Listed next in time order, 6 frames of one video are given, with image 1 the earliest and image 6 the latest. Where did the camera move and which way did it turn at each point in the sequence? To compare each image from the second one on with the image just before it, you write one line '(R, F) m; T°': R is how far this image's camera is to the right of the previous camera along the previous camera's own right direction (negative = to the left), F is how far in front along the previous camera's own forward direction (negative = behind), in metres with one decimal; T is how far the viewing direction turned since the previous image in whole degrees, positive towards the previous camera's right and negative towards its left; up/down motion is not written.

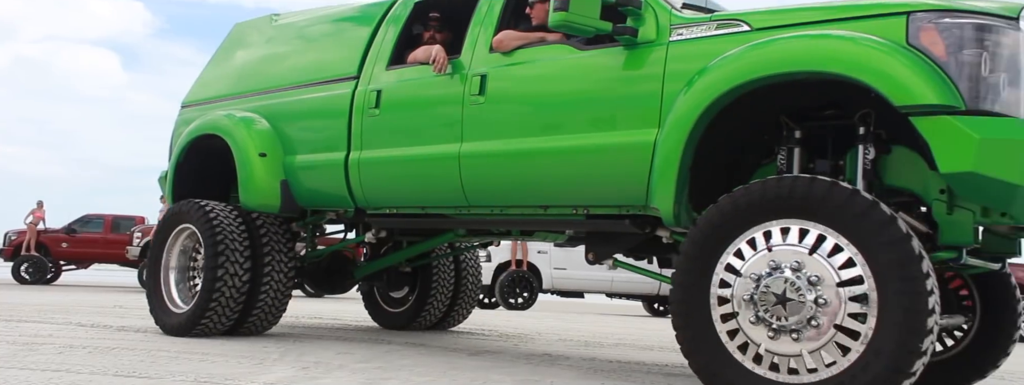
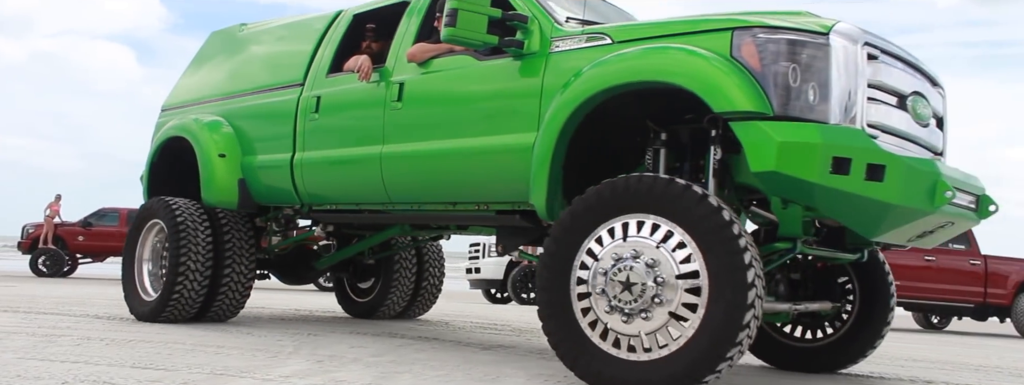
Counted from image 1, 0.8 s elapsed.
(+0.4, -0.2) m; -2°
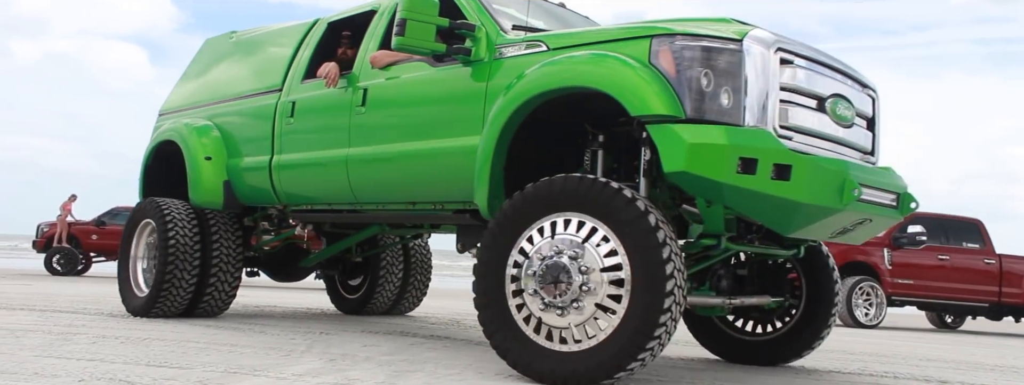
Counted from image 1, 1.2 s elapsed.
(+0.2, -0.1) m; -1°
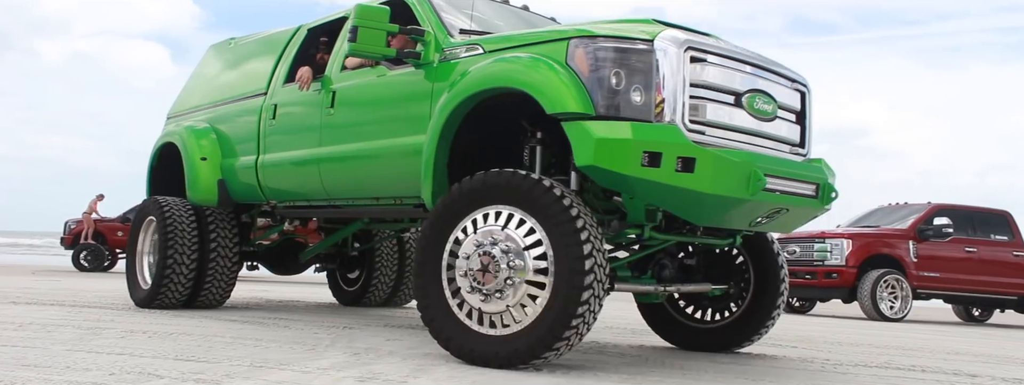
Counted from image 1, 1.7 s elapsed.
(+0.3, -0.1) m; -2°
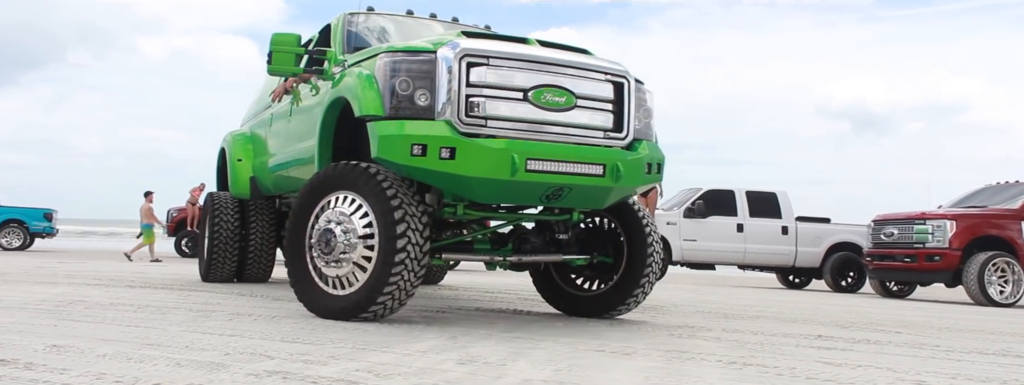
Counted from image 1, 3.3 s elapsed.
(+0.6, -0.4) m; -7°
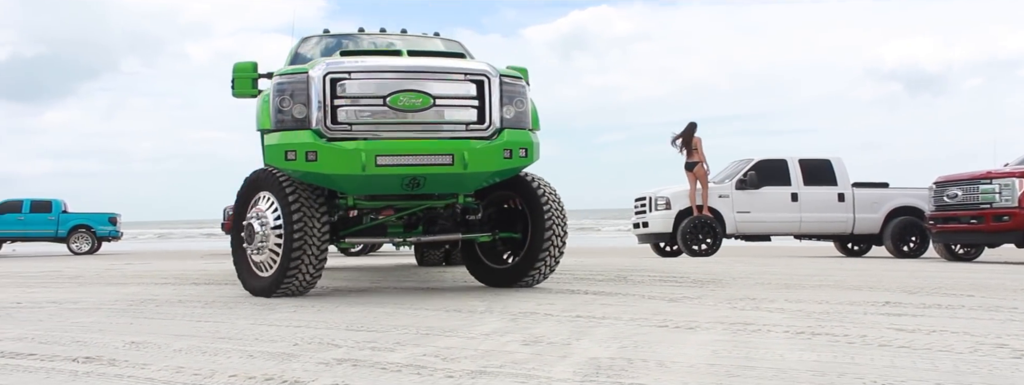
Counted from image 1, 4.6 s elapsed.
(-0.1, -0.1) m; -3°
